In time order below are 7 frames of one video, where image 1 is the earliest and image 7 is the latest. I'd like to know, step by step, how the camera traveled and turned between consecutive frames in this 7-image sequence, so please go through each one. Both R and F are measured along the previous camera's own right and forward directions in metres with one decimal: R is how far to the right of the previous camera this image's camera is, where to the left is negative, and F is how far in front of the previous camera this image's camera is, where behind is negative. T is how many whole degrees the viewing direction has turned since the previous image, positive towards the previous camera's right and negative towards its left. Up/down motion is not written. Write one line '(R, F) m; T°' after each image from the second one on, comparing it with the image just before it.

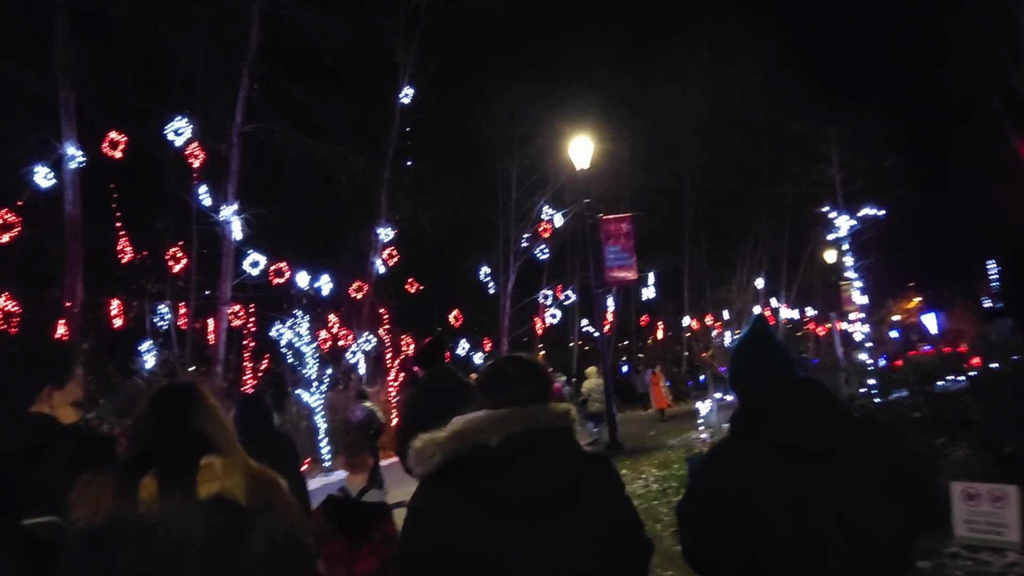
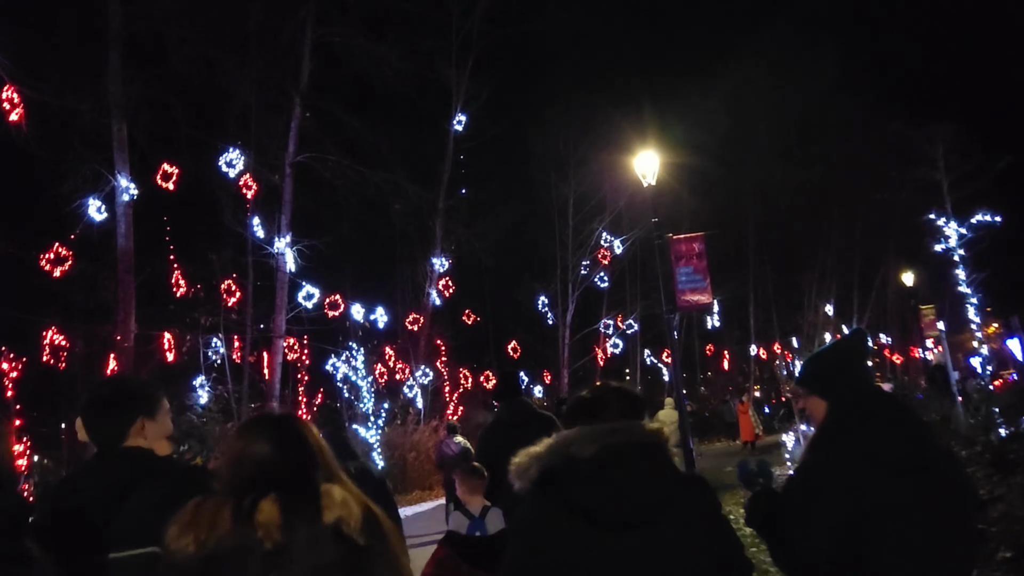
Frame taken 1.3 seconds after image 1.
(-0.3, +0.9) m; -4°
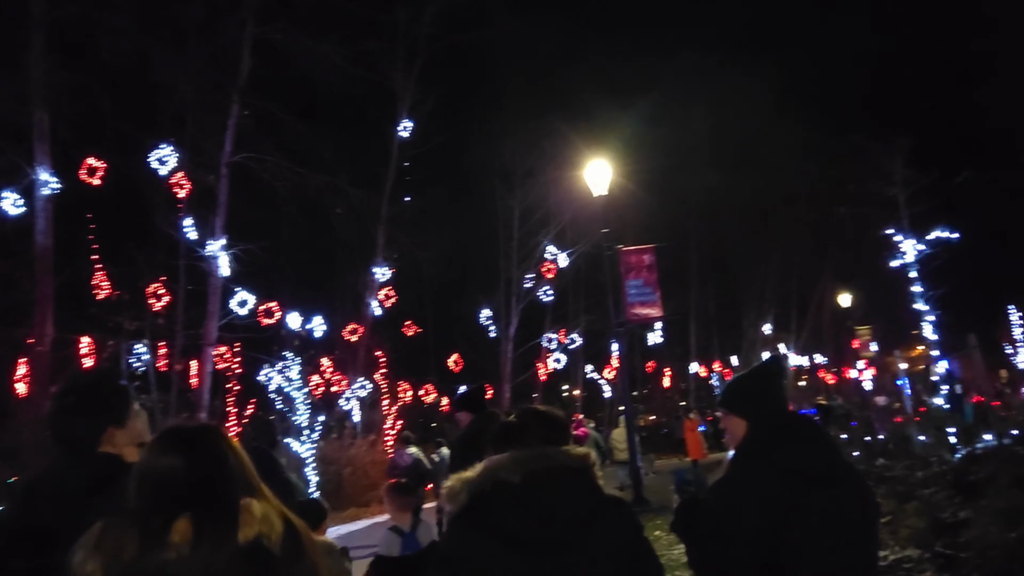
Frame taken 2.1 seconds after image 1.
(-0.1, +0.5) m; +4°
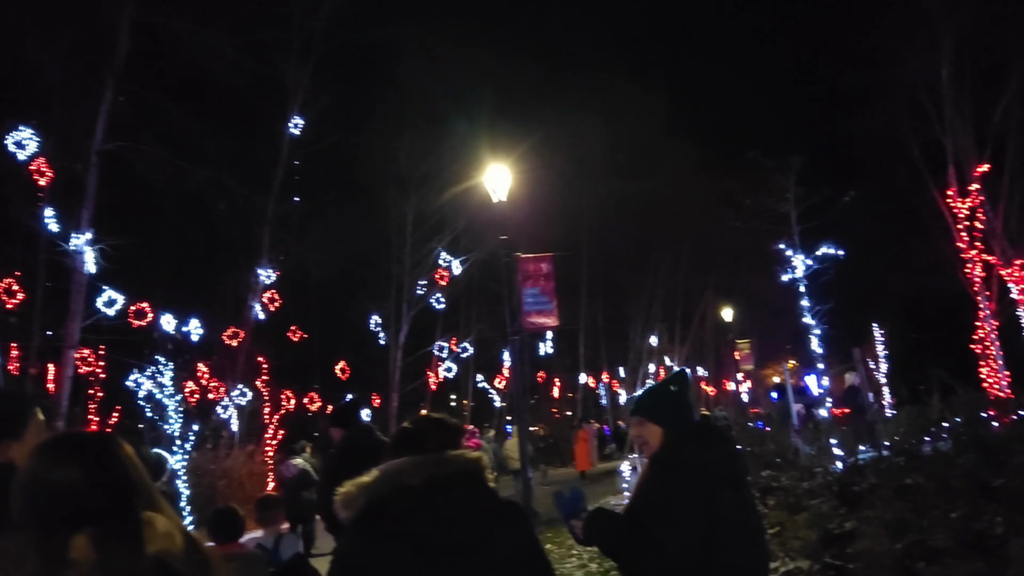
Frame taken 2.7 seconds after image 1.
(0.0, +0.4) m; +7°
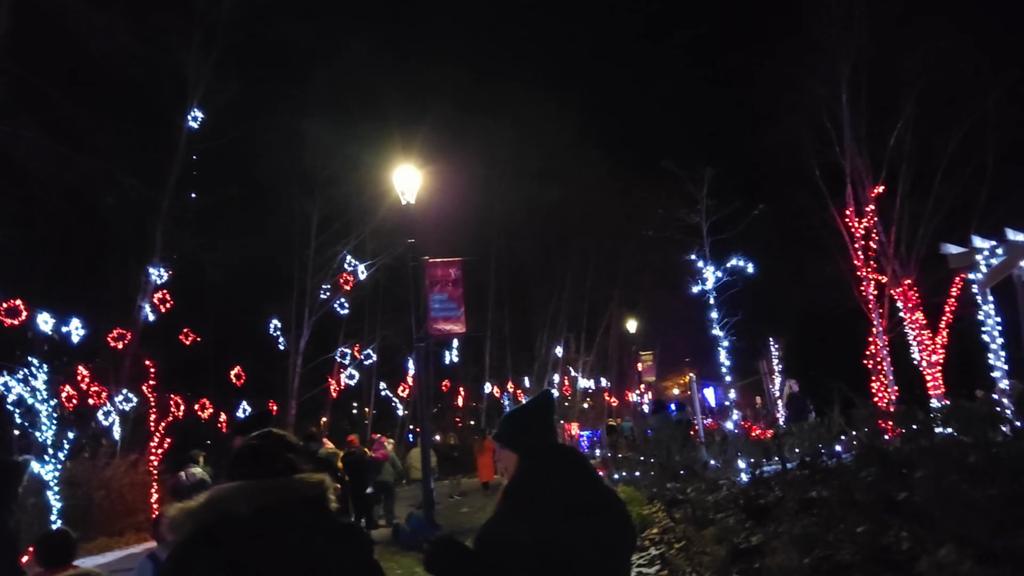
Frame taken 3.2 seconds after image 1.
(0.0, +0.4) m; +6°
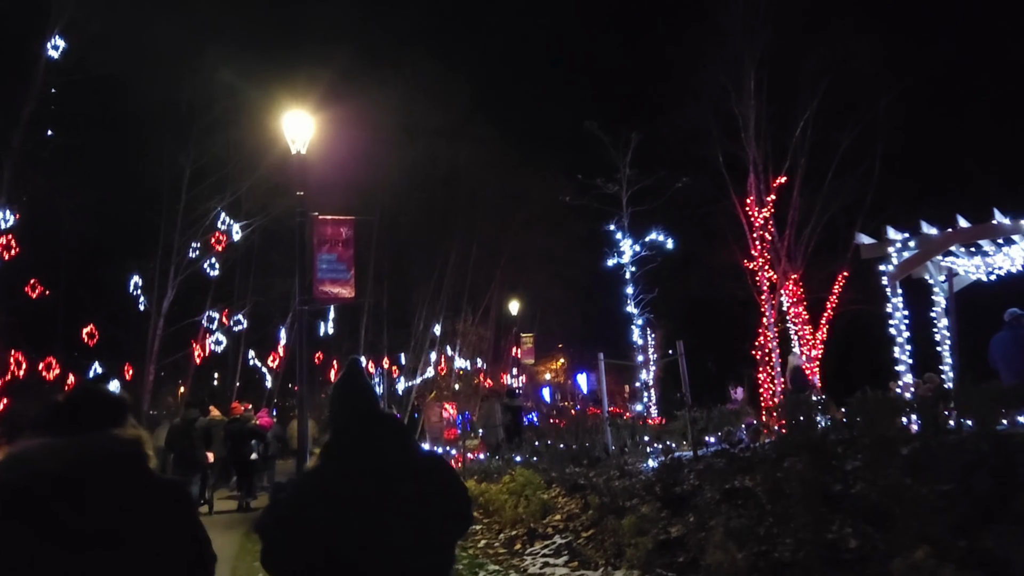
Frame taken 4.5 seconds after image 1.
(-0.3, +1.0) m; +8°
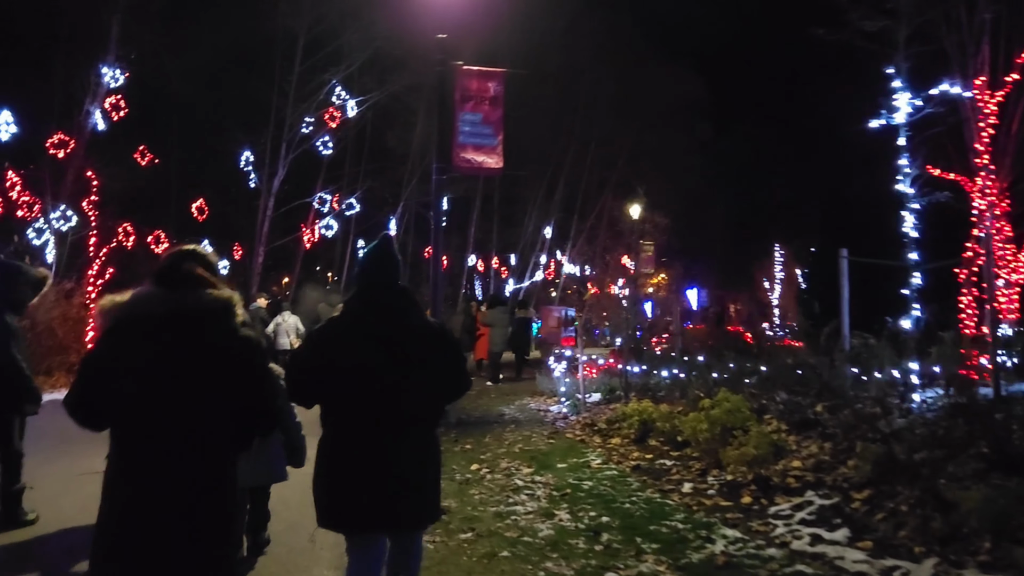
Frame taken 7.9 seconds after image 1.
(-1.1, +2.5) m; -6°
